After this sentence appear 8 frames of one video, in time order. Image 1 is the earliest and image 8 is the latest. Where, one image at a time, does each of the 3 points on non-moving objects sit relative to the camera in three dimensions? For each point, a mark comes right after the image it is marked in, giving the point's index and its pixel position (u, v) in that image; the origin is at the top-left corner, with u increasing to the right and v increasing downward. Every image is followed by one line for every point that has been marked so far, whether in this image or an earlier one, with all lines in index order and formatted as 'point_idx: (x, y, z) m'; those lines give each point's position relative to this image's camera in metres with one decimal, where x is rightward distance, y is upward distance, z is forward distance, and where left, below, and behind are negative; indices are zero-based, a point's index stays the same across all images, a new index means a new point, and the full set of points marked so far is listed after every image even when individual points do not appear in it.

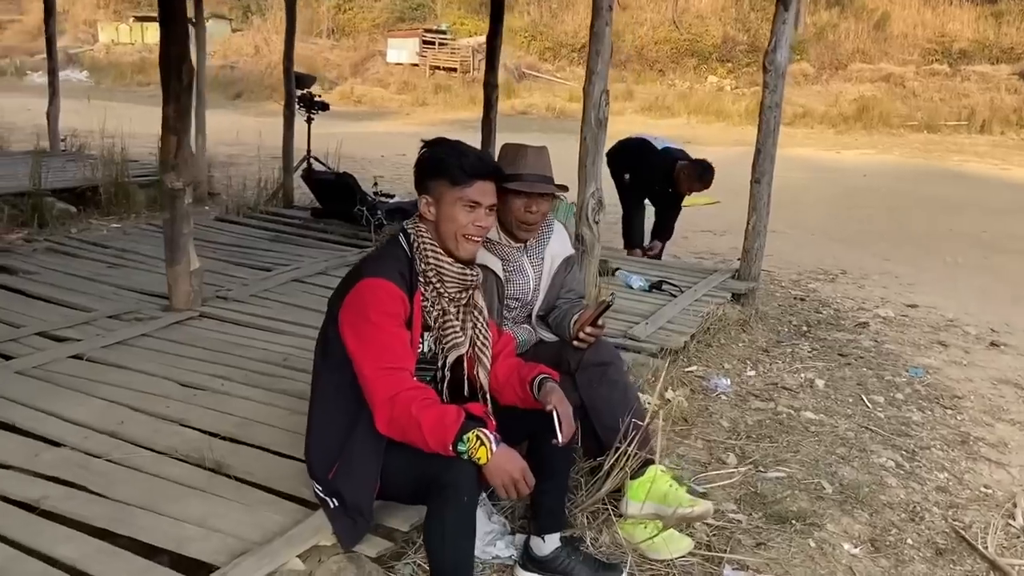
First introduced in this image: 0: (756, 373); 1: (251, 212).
0: (+1.4, -0.5, +5.0) m
1: (-2.4, +0.7, +7.9) m
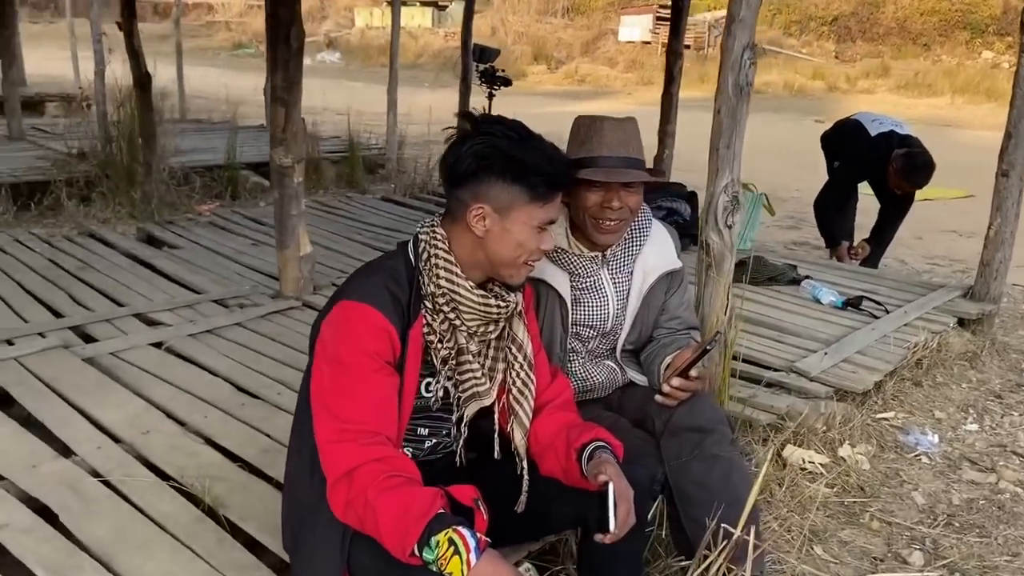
0: (+2.1, -0.6, +3.8) m
1: (-0.8, +0.9, +7.5) m
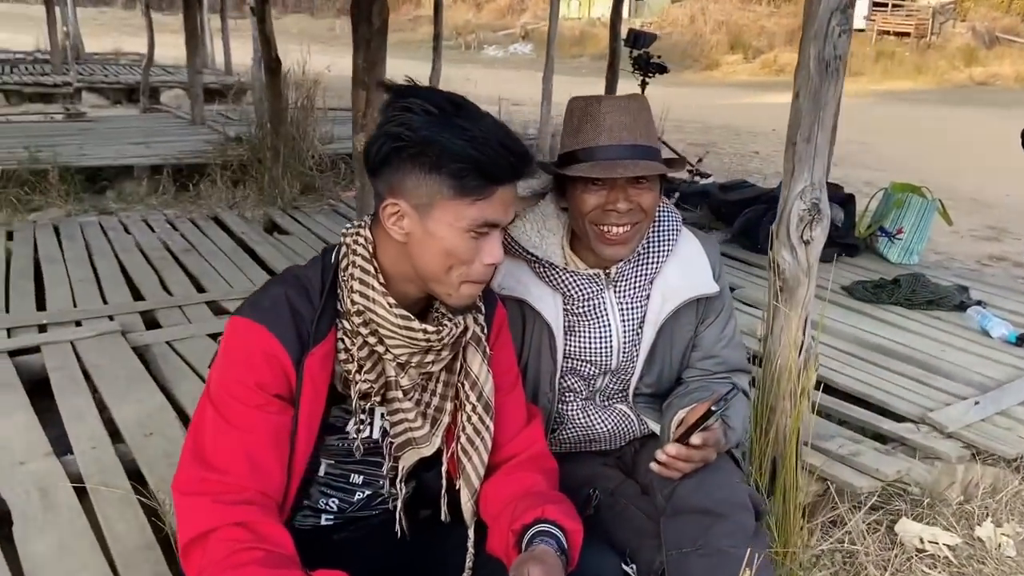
0: (+2.3, -0.8, +2.9) m
1: (+0.4, +0.9, +7.1) m
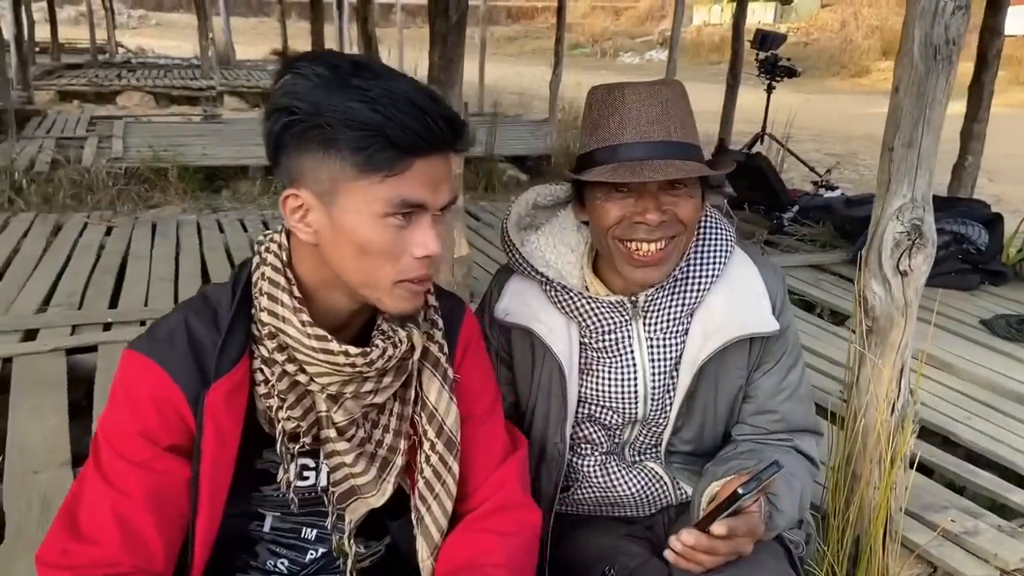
0: (+2.4, -0.9, +2.2) m
1: (+1.3, +0.7, +6.7) m
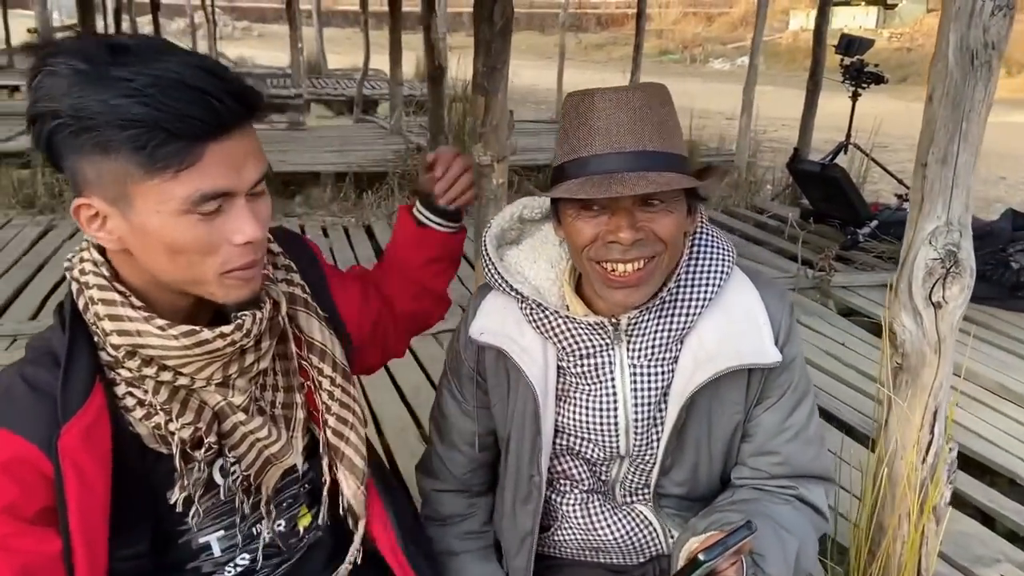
0: (+2.4, -1.0, +1.9) m
1: (+1.8, +0.6, +6.4) m
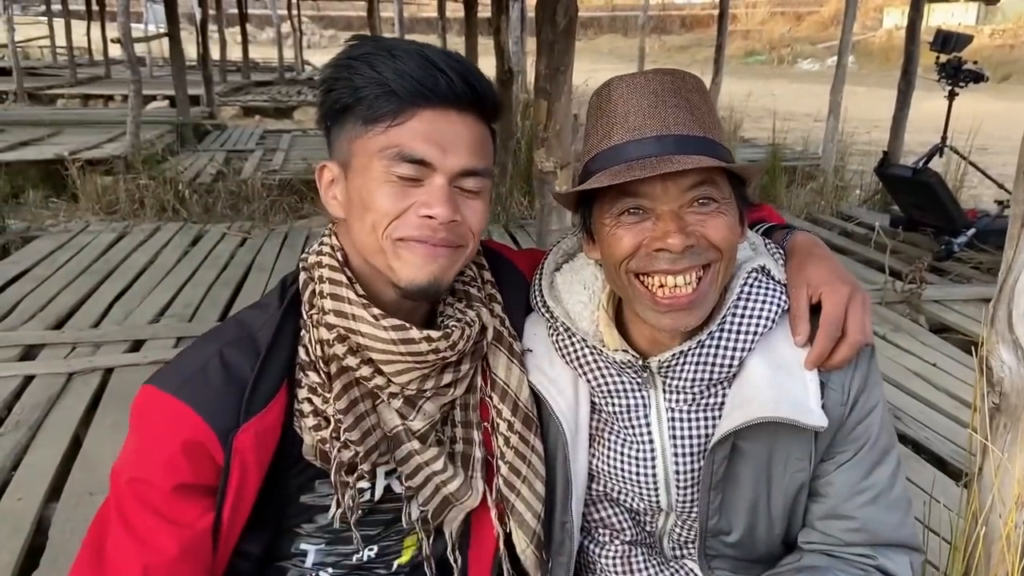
0: (+2.5, -1.1, +1.5) m
1: (+2.3, +0.6, +6.1) m
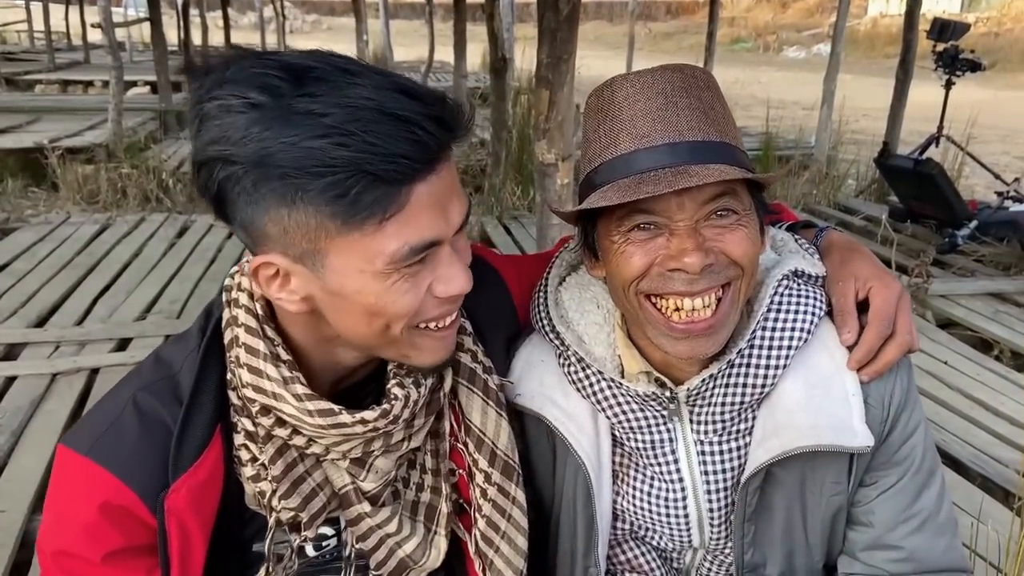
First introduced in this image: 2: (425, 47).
0: (+2.5, -1.1, +1.4) m
1: (+2.2, +0.6, +6.0) m
2: (-2.0, +5.5, +19.7) m
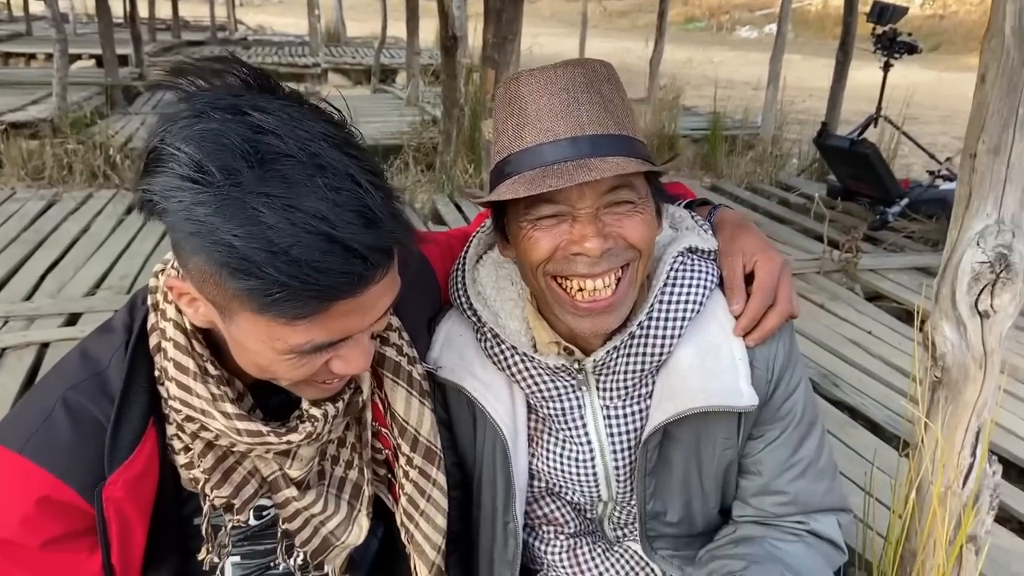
0: (+2.4, -1.0, +1.7) m
1: (+1.9, +0.8, +6.2) m
2: (-3.0, +6.1, +19.5) m
